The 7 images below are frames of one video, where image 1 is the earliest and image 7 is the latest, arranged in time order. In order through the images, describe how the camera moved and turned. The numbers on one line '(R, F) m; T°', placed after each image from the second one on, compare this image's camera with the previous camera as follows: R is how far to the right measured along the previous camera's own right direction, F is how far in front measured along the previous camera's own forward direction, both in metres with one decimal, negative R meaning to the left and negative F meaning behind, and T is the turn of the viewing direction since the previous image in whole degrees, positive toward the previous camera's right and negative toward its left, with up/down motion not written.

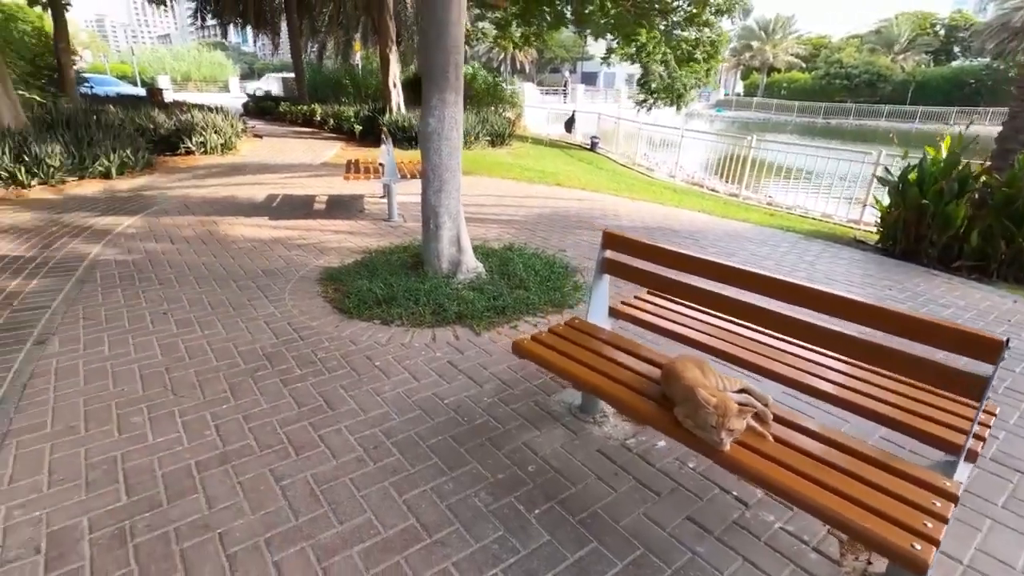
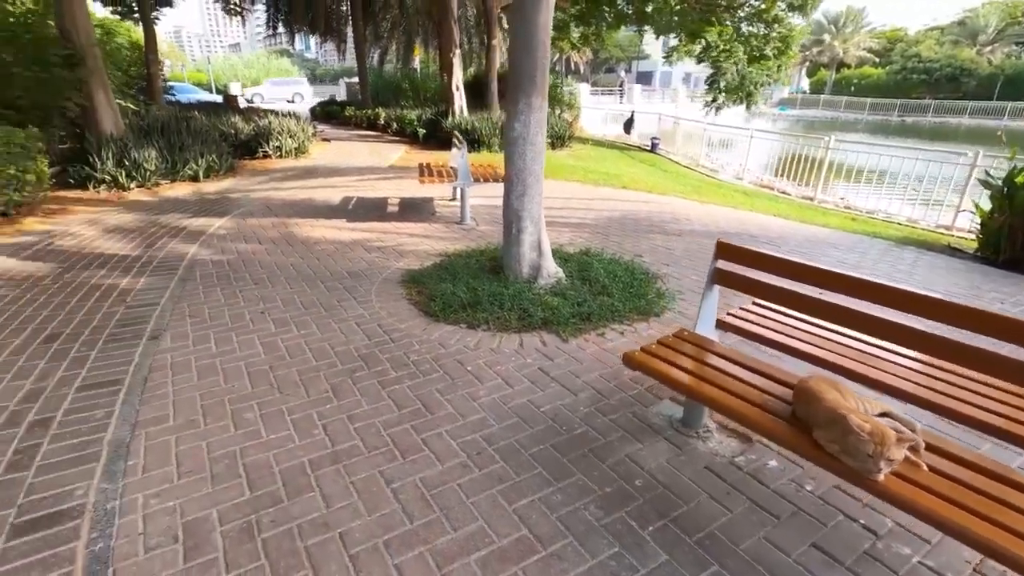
(-0.2, 0.0) m; -5°
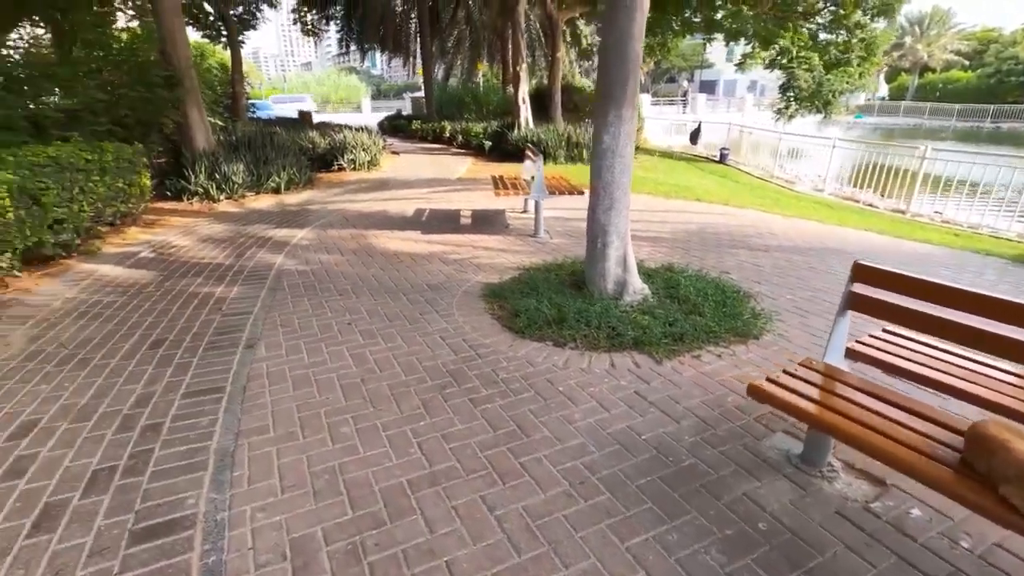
(-0.2, +0.1) m; -6°
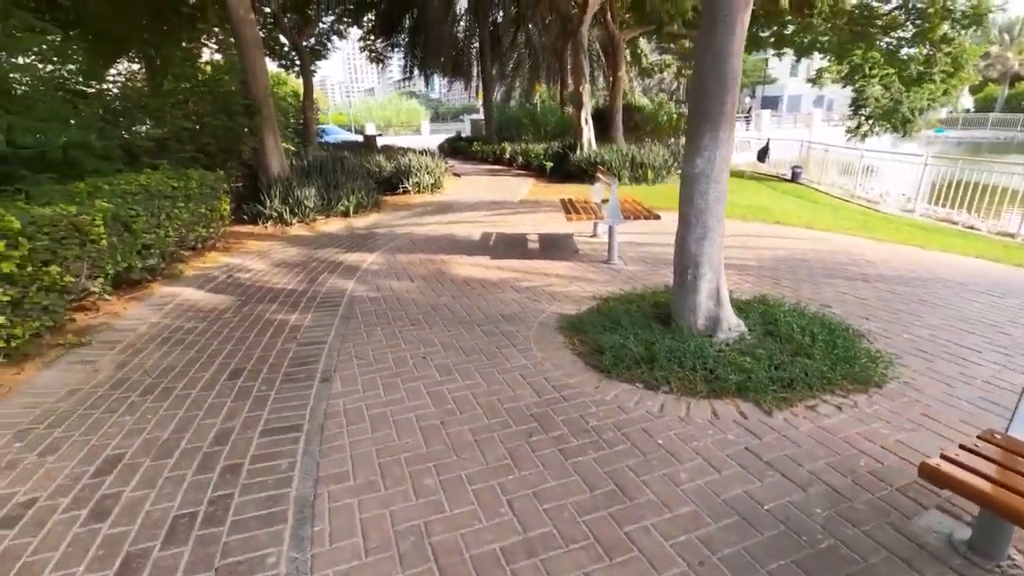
(-0.2, +0.2) m; -6°
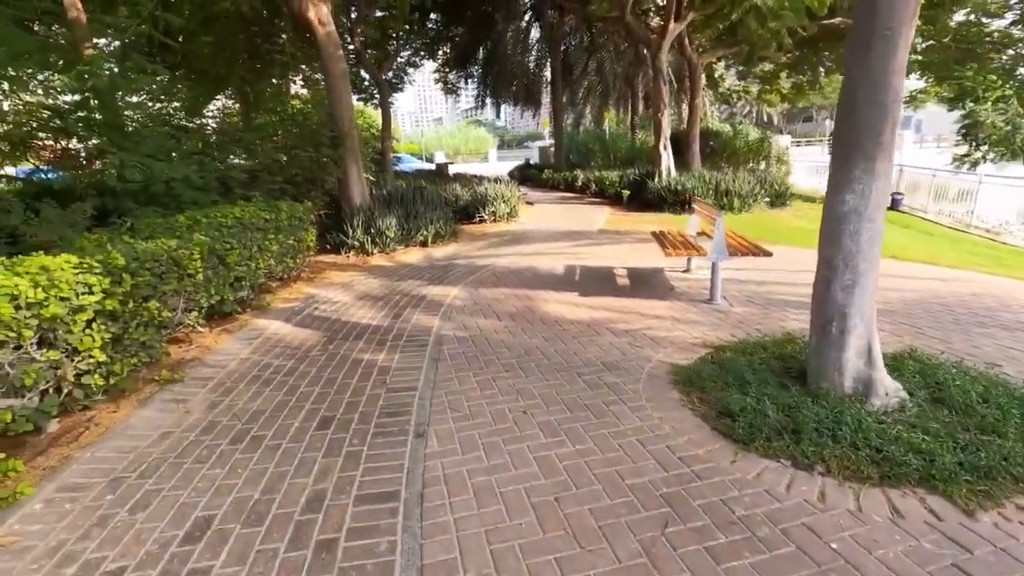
(-0.3, +0.3) m; -7°
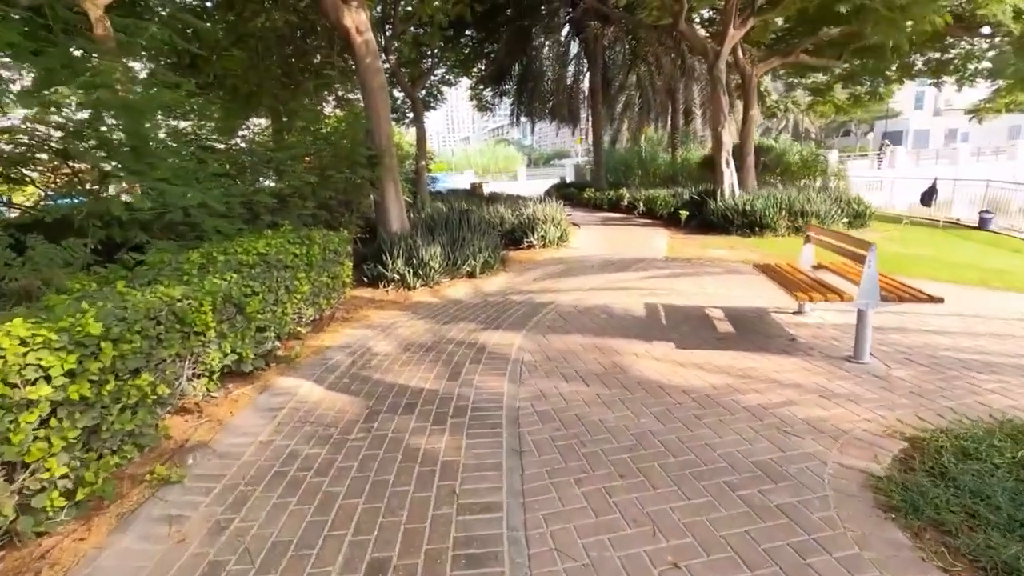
(-0.5, +1.1) m; -3°
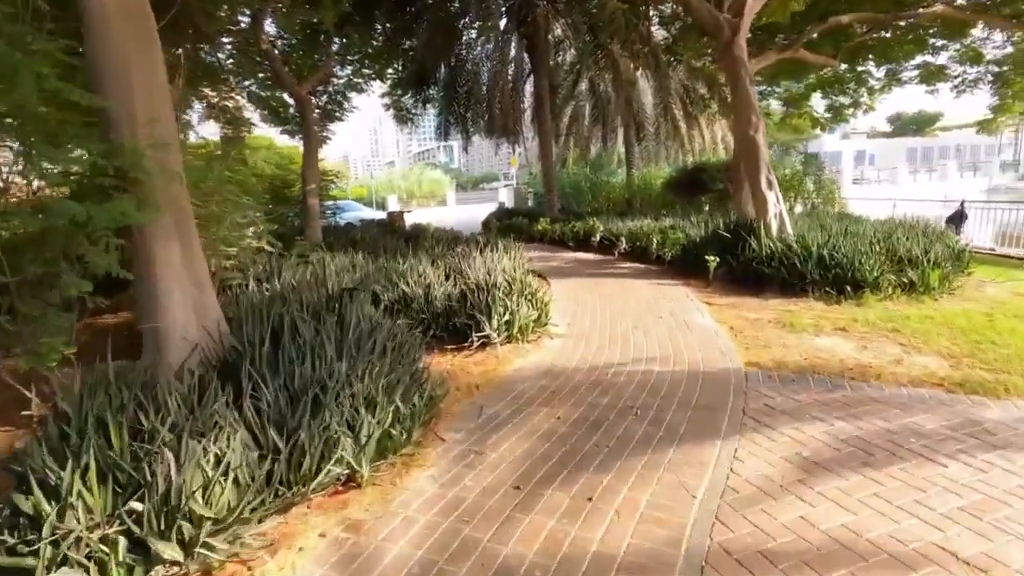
(0.0, +4.7) m; +7°
